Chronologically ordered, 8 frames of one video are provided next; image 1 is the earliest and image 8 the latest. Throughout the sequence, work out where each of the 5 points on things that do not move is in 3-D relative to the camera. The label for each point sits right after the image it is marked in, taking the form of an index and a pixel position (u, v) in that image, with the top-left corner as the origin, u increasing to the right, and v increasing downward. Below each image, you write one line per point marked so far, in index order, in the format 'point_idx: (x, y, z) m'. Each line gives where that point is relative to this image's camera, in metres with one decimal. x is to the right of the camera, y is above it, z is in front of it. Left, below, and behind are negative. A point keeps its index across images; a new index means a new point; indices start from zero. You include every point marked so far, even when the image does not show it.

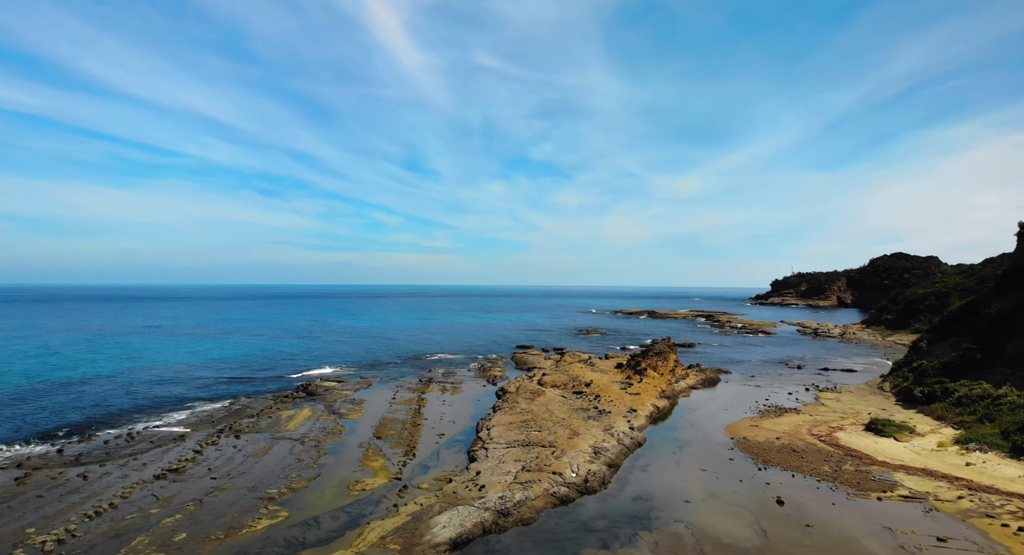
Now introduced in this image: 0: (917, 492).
0: (+16.2, -8.6, +19.9) m
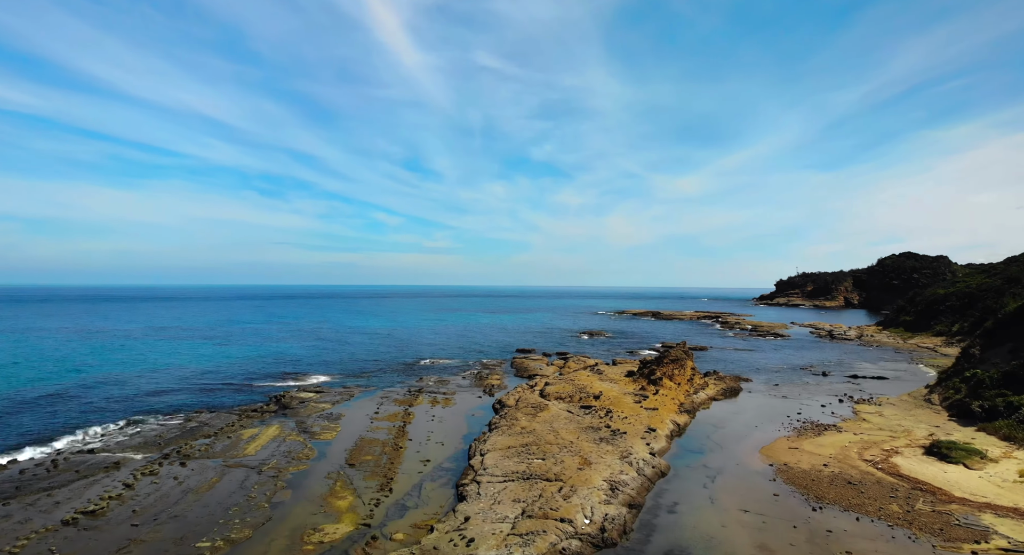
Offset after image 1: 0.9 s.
0: (+16.1, -8.5, +15.8) m
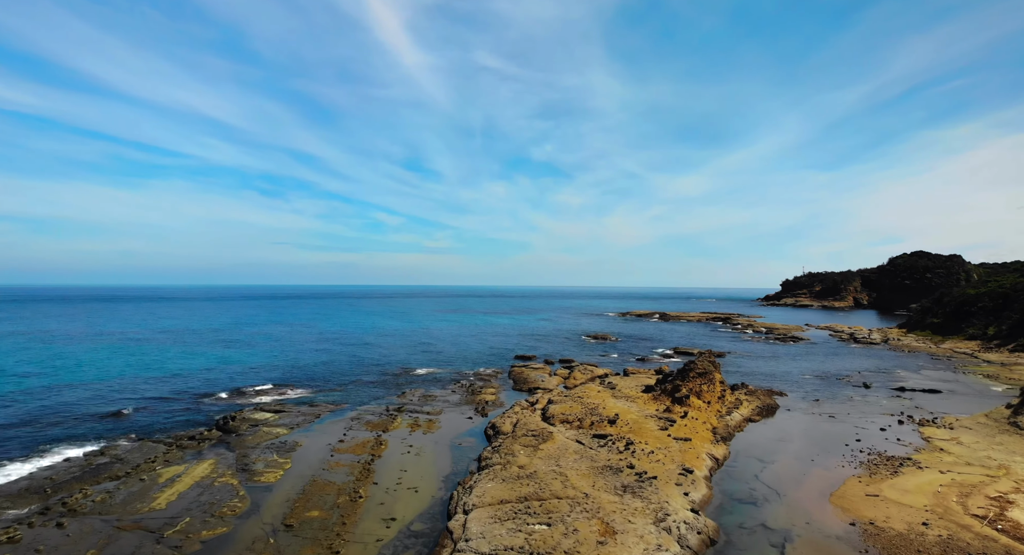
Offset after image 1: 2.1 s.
0: (+15.9, -8.3, +10.3) m
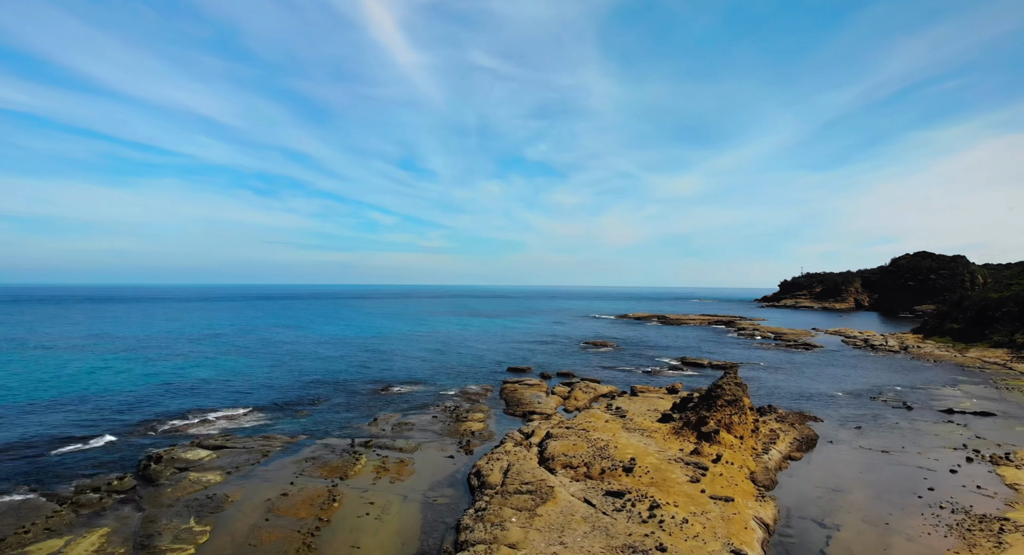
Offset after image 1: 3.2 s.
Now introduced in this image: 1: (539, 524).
0: (+15.7, -8.8, +5.4) m
1: (+0.8, -7.8, +15.9) m
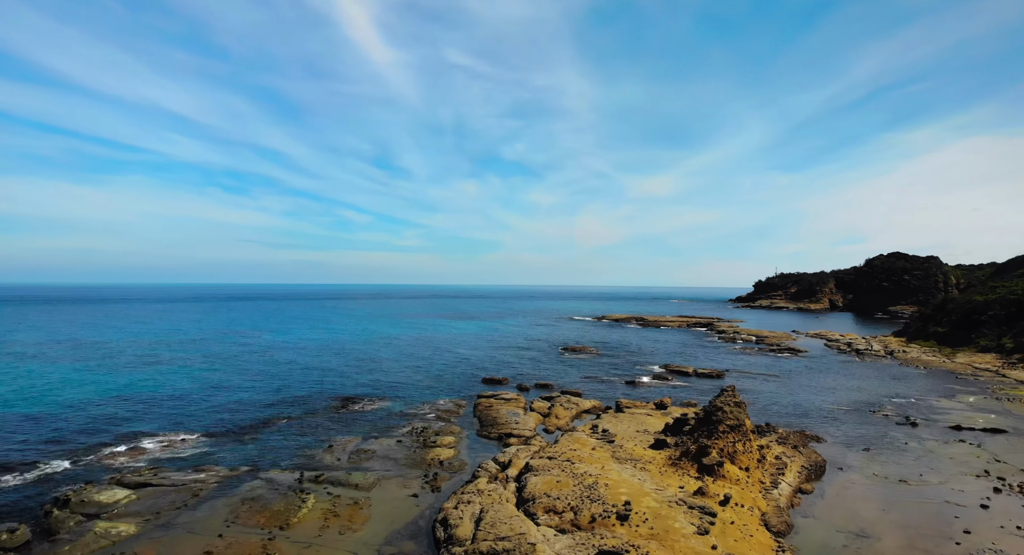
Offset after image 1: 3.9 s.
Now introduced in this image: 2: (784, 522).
0: (+15.5, -9.2, +2.7) m
1: (+0.1, -8.2, +12.5) m
2: (+9.8, -8.8, +17.6) m
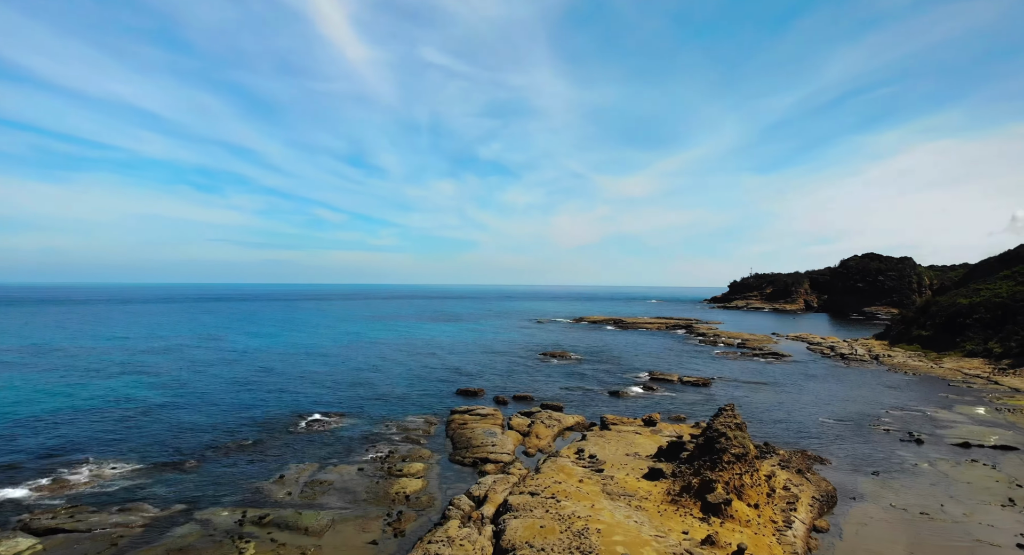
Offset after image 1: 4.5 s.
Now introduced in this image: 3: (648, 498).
0: (+15.4, -9.6, +0.3) m
1: (-0.4, -8.6, +9.5) m
2: (+9.0, -9.2, +15.0) m
3: (+5.3, -8.5, +19.3) m
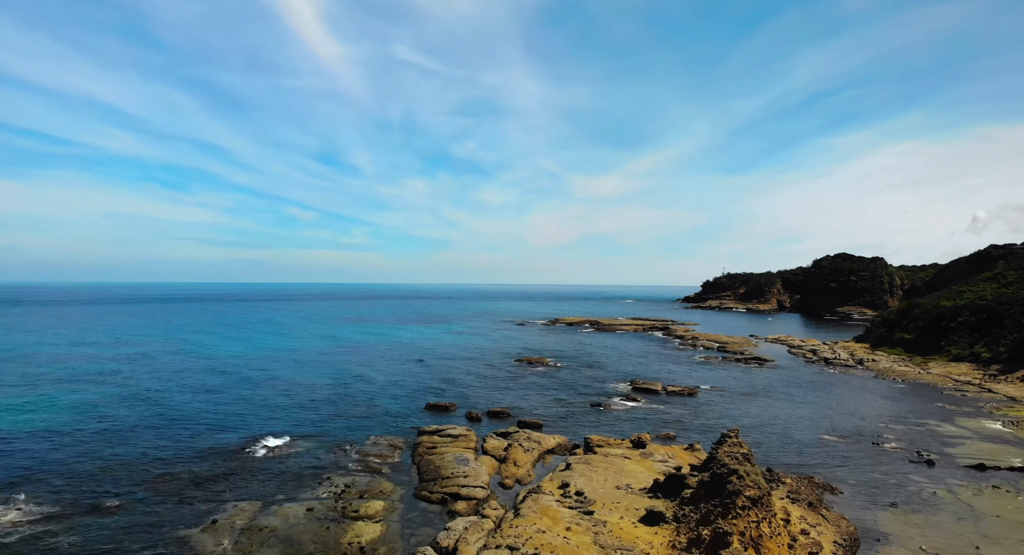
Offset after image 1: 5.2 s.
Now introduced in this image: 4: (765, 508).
0: (+15.6, -10.0, -2.4) m
1: (-0.7, -9.0, +6.0) m
2: (+8.4, -9.6, +12.0) m
3: (+4.5, -8.9, +16.0) m
4: (+8.7, -7.8, +16.7) m
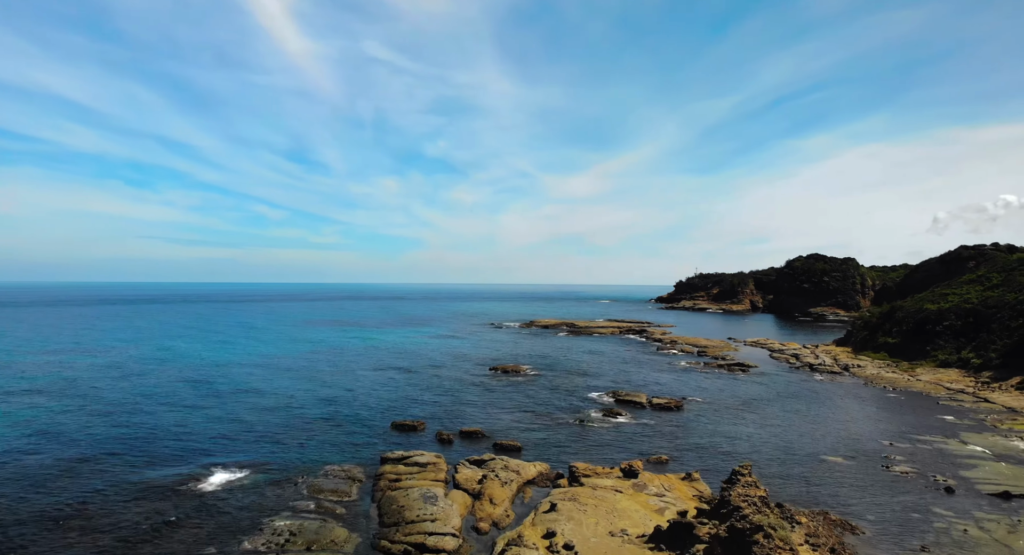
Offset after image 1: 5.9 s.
0: (+15.9, -10.4, -5.1) m
1: (-0.7, -9.5, +2.4) m
2: (+8.1, -10.0, +8.8) m
3: (+3.9, -9.3, +12.7) m
4: (+8.0, -8.2, +13.6) m
